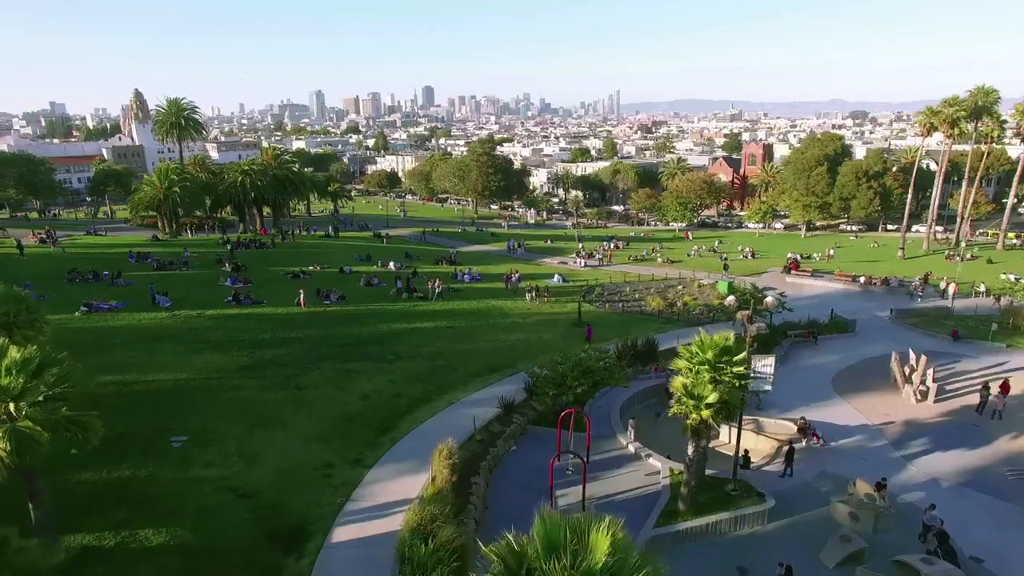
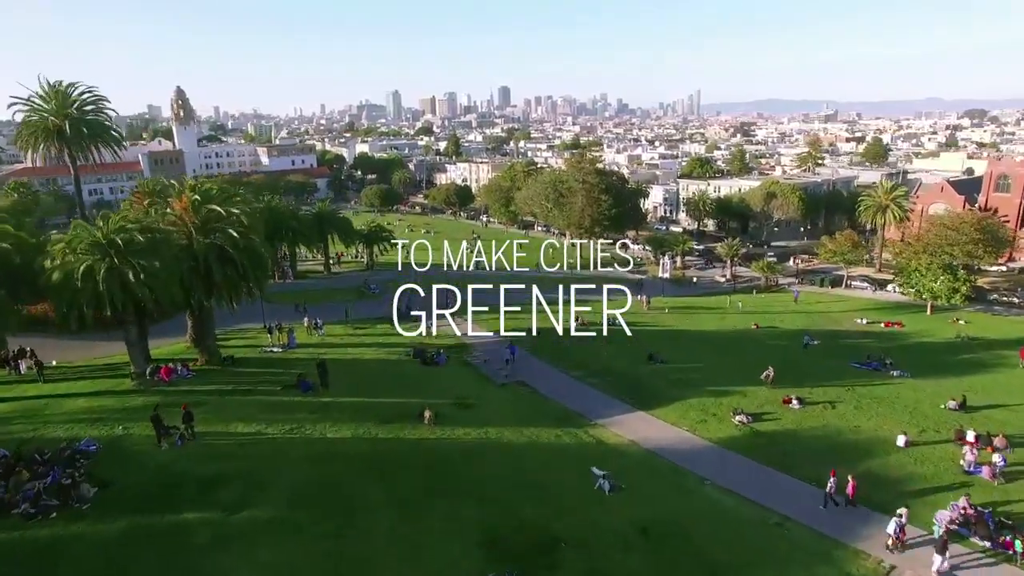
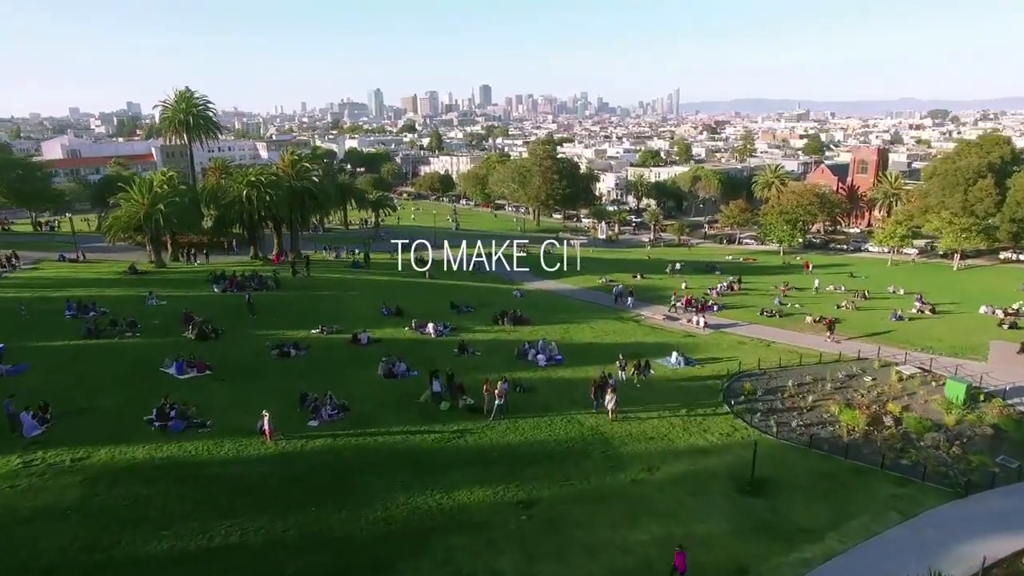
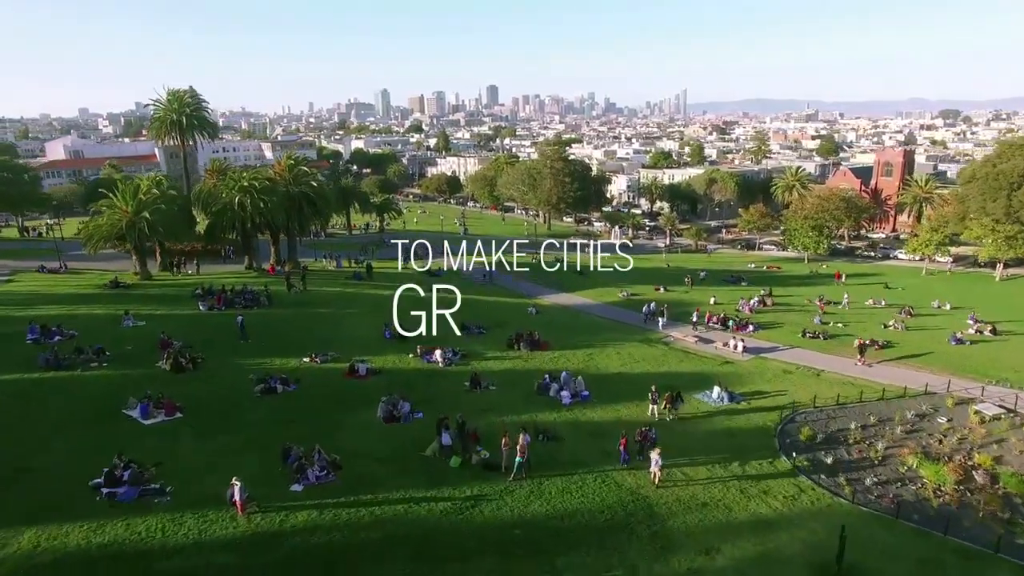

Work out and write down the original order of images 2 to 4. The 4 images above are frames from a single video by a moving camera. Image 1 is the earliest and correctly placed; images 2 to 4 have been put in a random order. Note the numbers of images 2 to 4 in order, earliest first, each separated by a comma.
3, 4, 2
